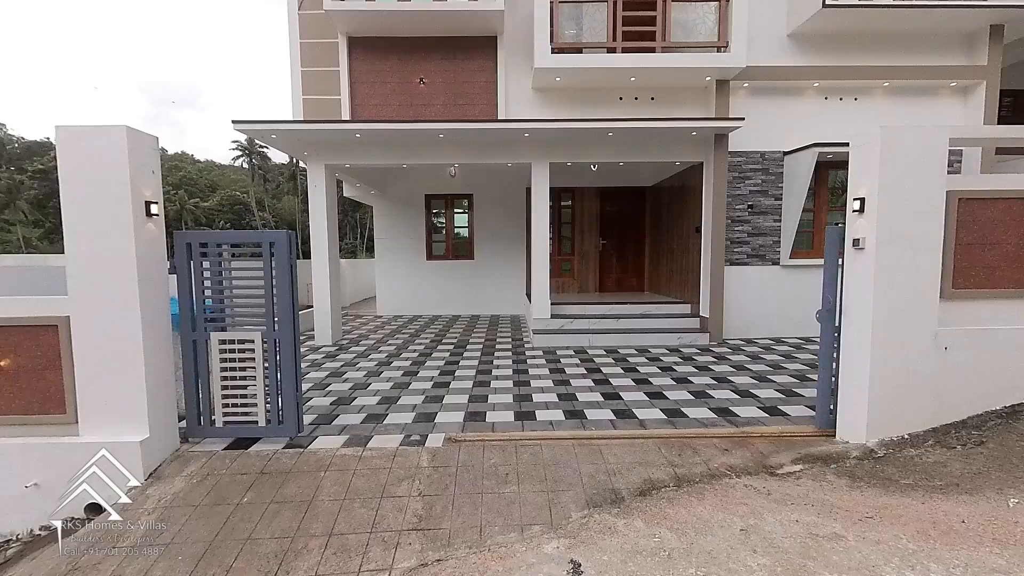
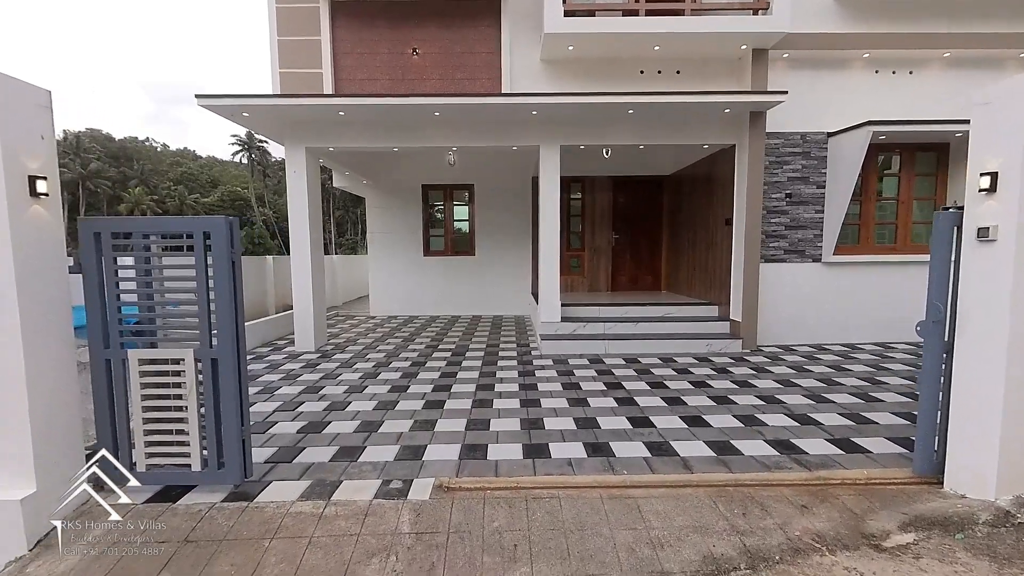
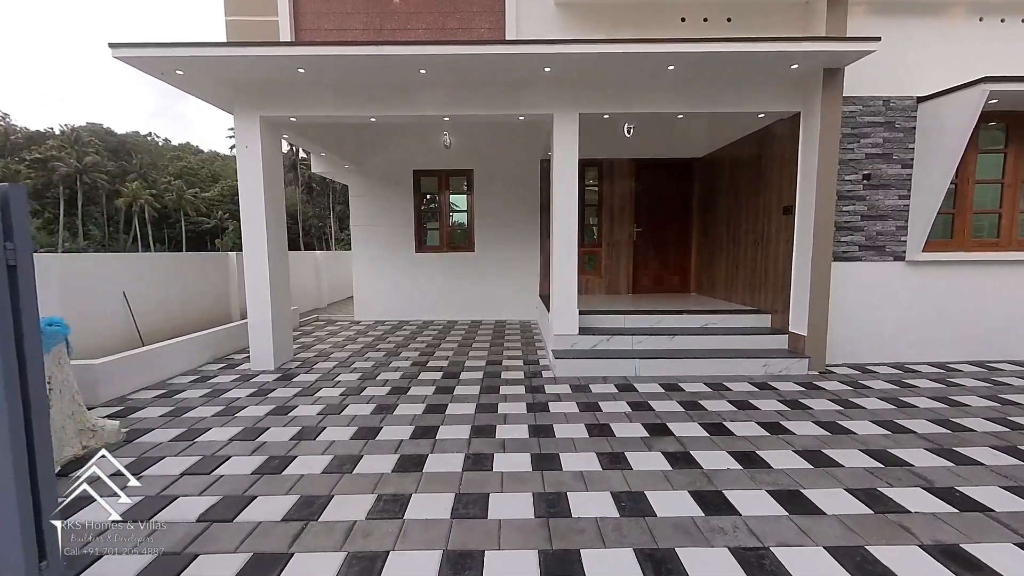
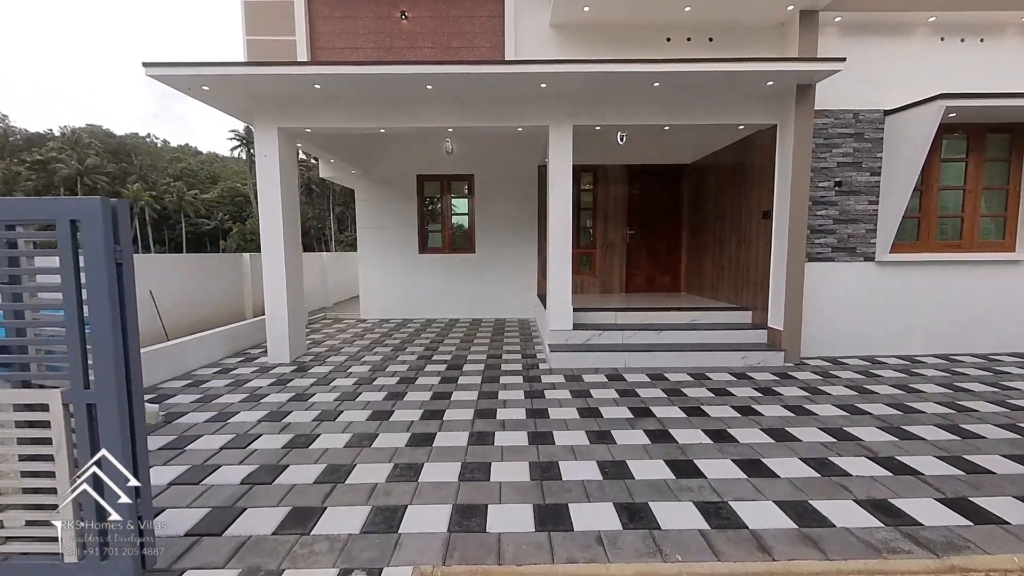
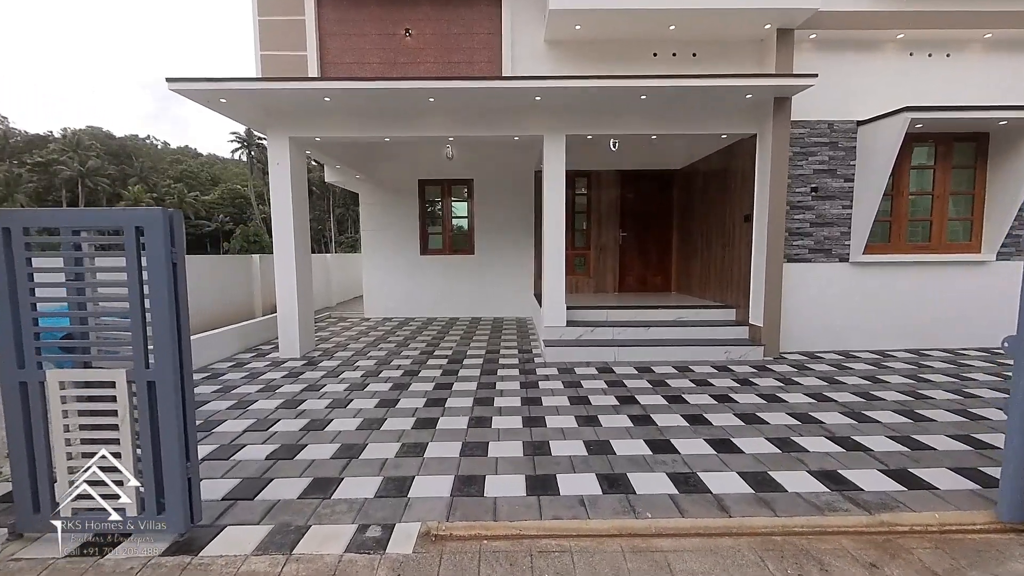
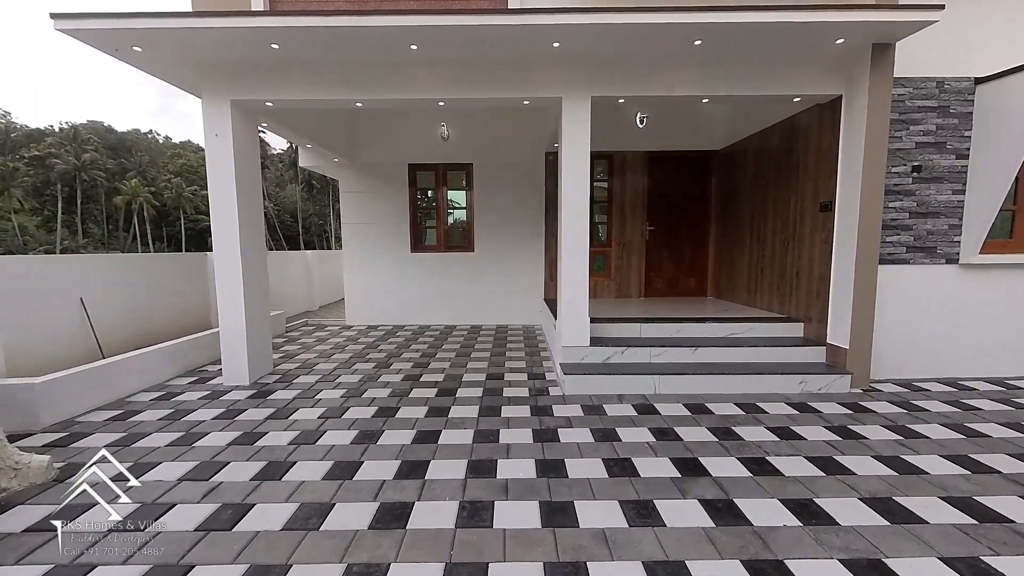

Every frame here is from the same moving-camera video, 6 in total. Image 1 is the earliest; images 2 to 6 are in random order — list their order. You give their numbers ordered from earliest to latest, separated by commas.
2, 5, 4, 3, 6
